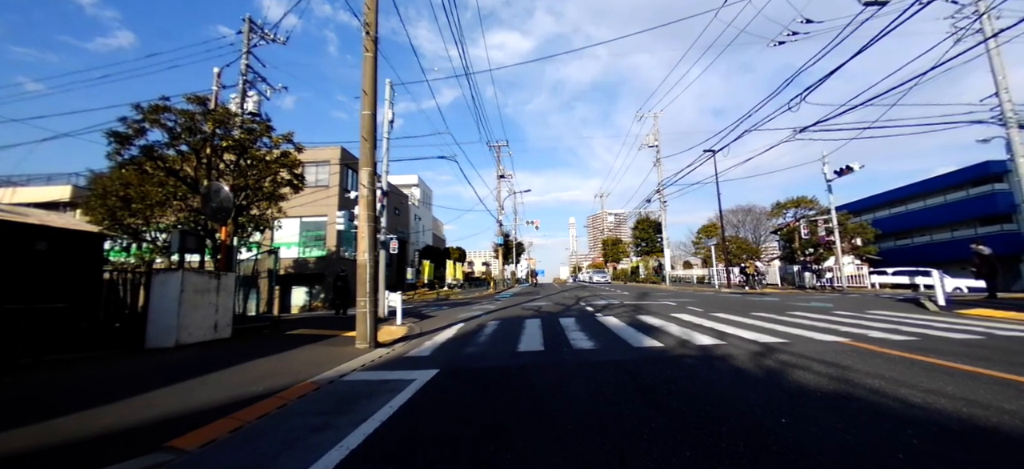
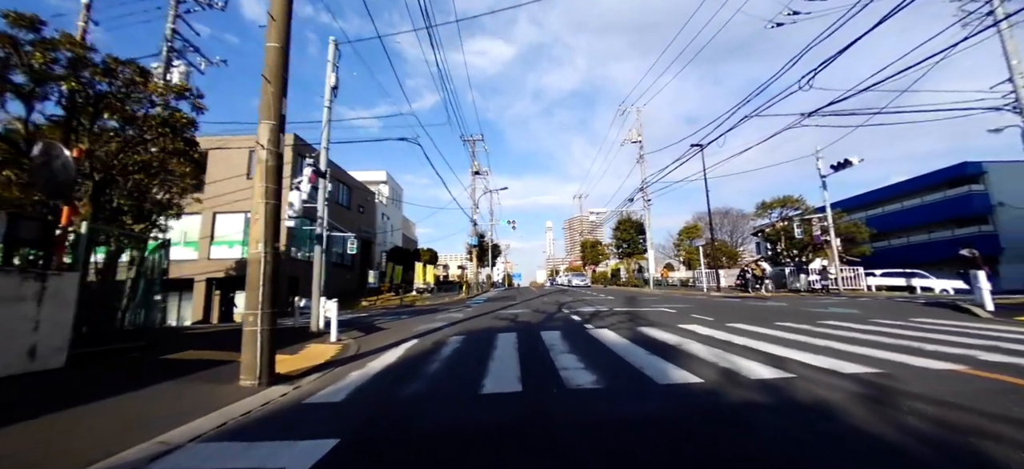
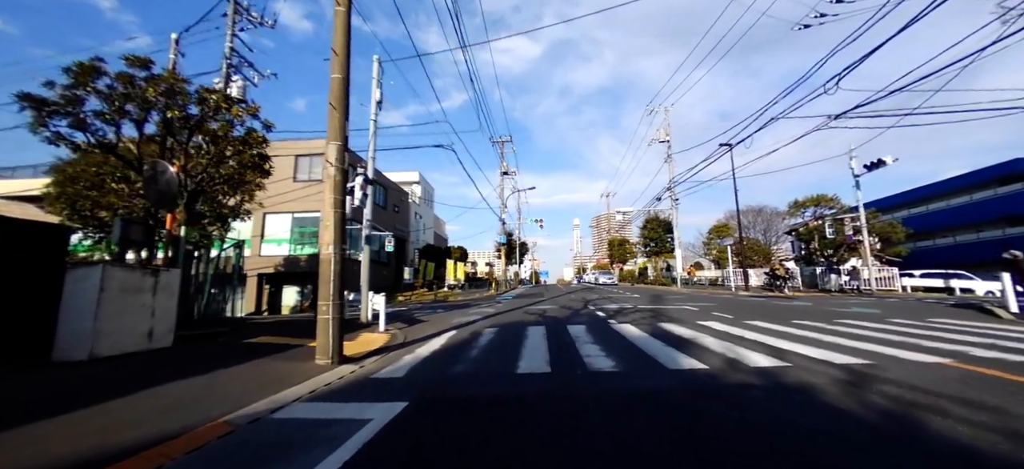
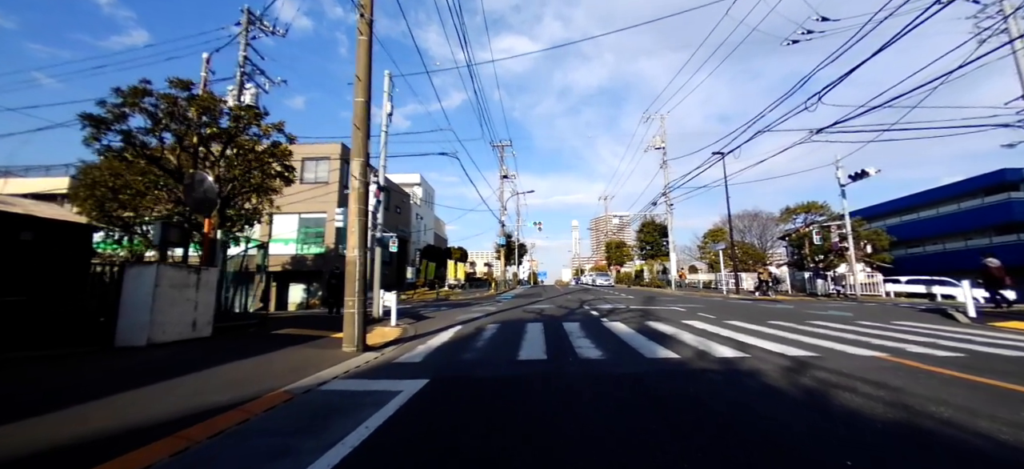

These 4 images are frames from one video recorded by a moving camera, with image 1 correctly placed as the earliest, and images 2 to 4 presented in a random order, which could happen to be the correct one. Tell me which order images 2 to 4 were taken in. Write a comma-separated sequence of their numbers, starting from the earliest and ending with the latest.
4, 3, 2
